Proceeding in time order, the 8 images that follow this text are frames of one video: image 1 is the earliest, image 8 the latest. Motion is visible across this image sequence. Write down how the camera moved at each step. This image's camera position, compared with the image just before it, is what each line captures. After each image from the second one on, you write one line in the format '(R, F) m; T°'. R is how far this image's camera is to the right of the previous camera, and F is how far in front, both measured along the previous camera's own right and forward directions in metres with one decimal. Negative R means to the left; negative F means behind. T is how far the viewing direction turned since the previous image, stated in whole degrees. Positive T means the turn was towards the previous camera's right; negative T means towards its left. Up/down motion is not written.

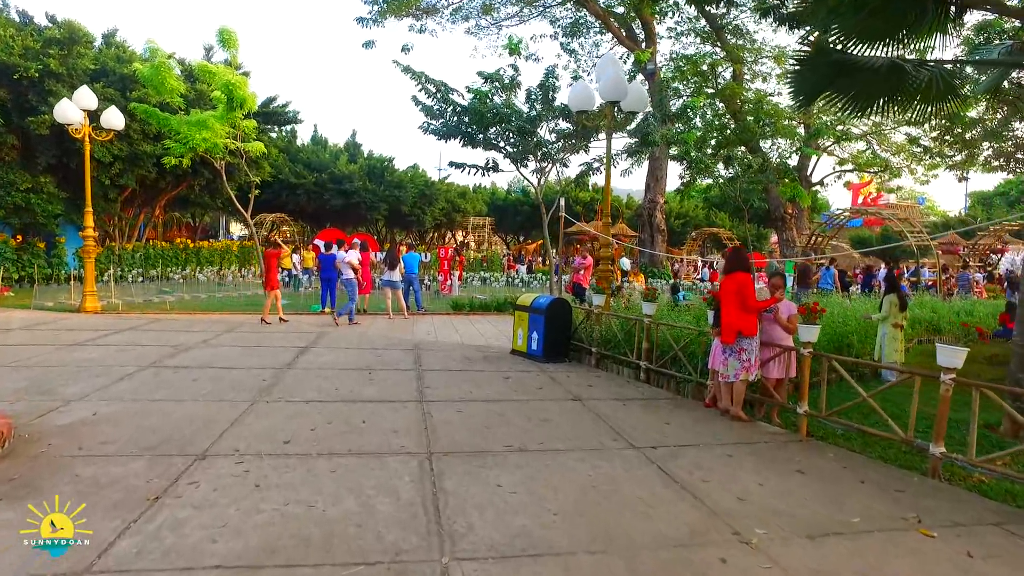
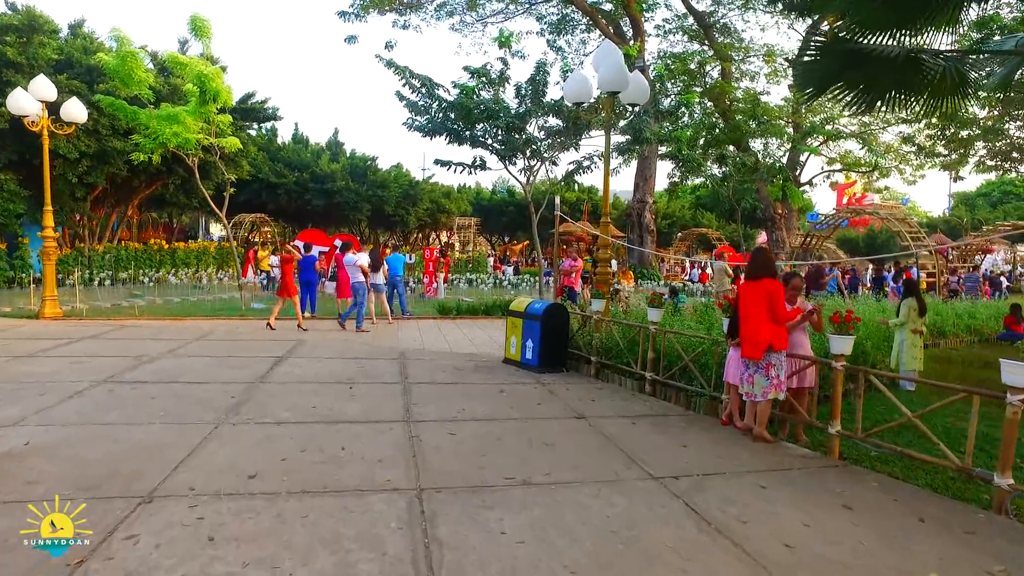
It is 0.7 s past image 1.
(-0.1, +0.6) m; +1°
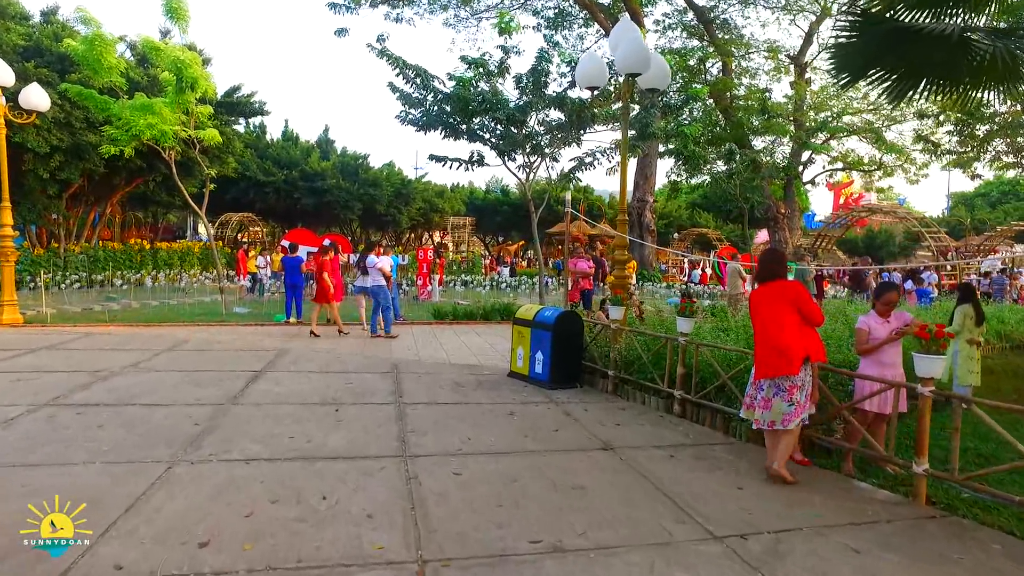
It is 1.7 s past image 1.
(-0.2, +0.9) m; +1°
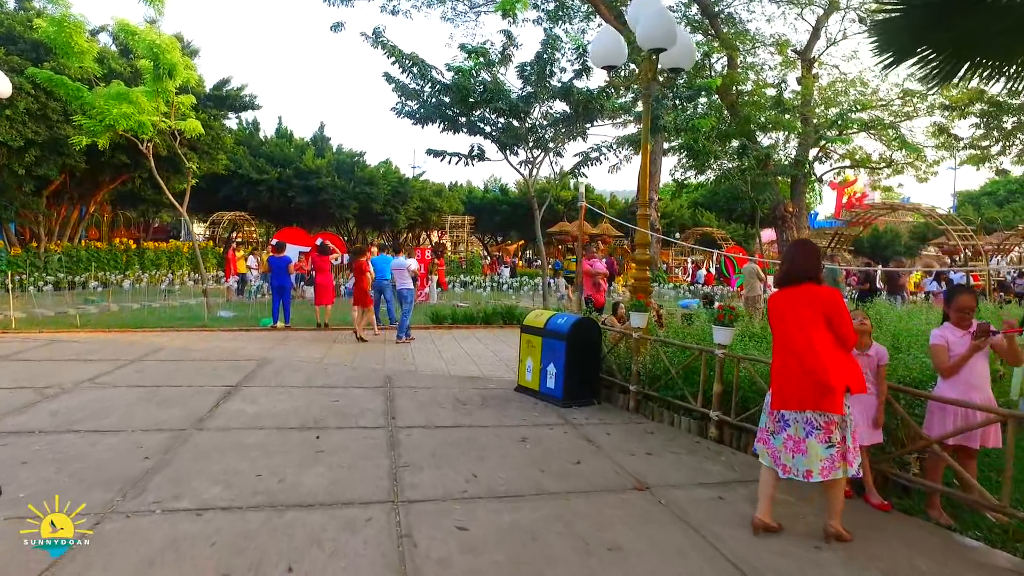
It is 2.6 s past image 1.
(-0.1, +0.9) m; 0°
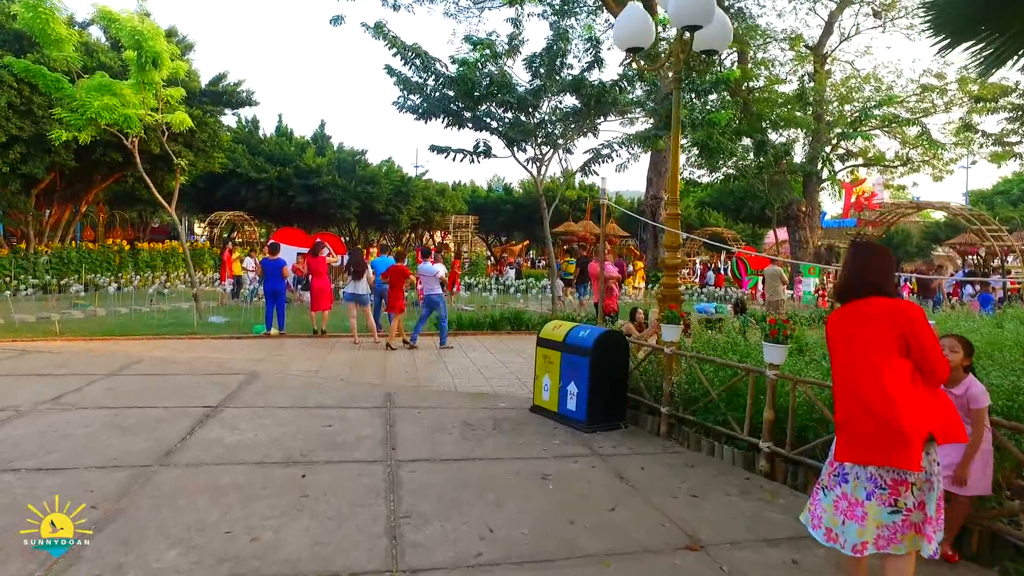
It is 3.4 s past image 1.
(-0.1, +0.8) m; 0°
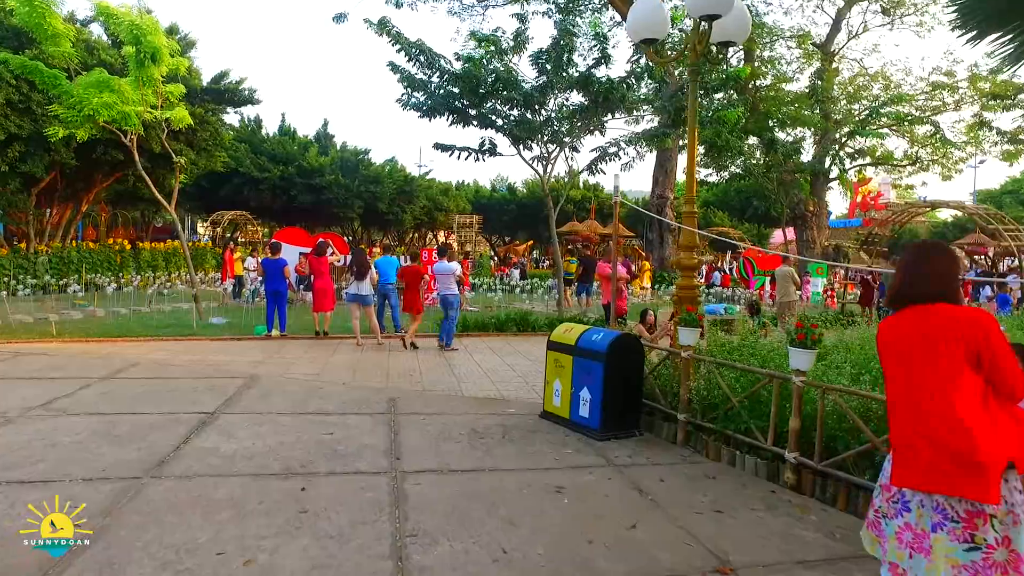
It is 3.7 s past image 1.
(-0.1, +0.3) m; 0°
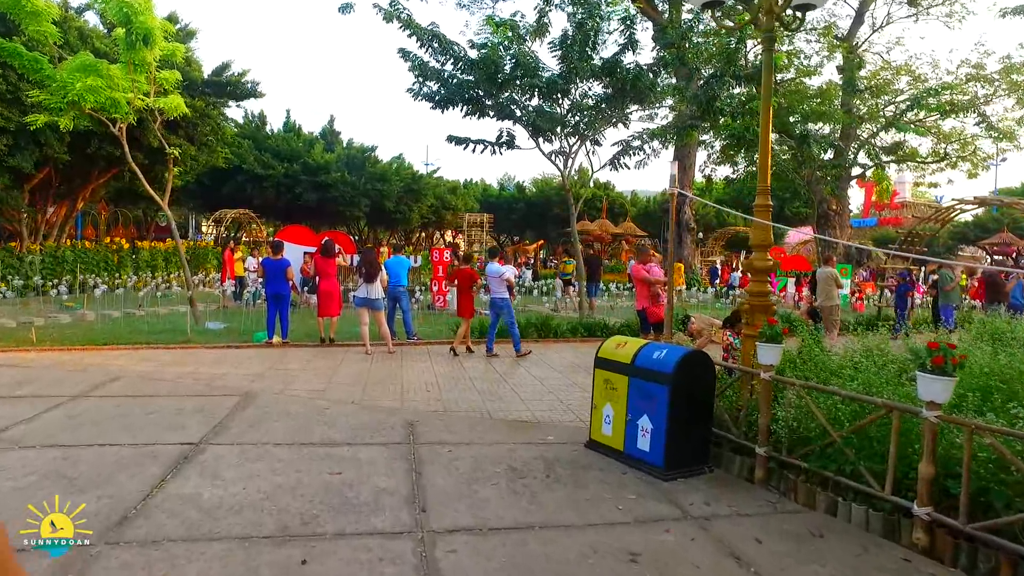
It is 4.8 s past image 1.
(-0.3, +0.9) m; 0°
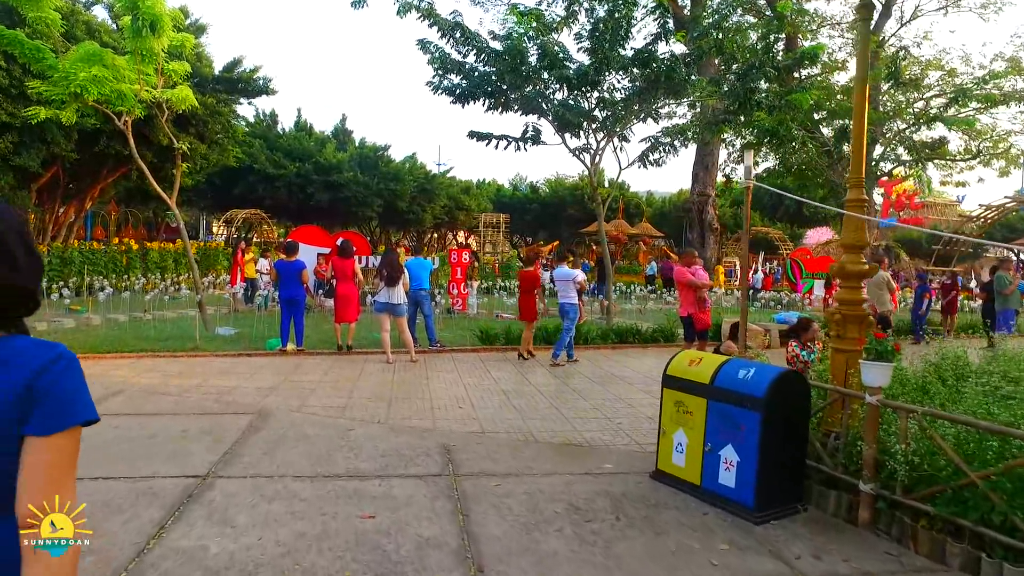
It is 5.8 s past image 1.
(-0.3, +0.7) m; -1°
